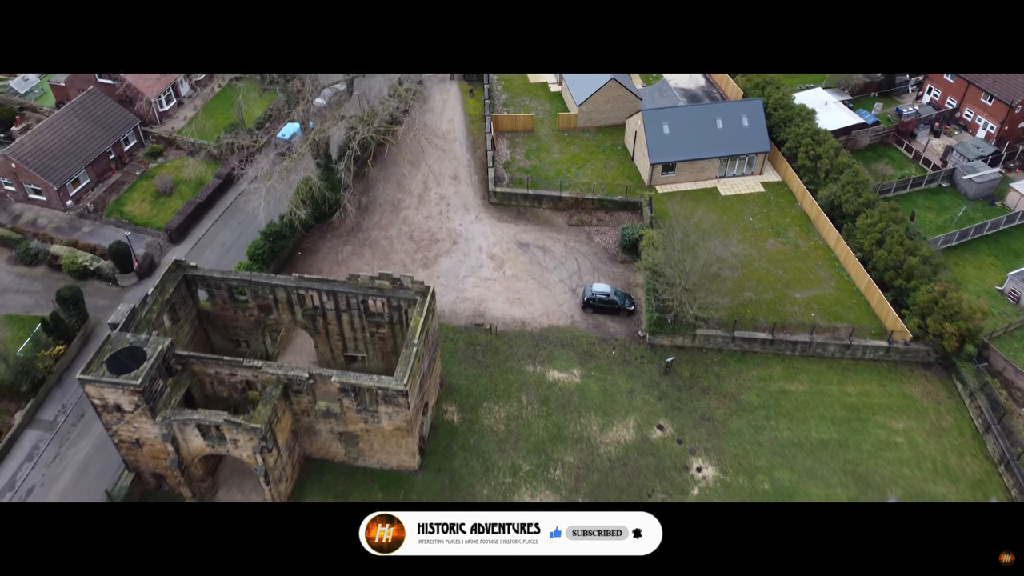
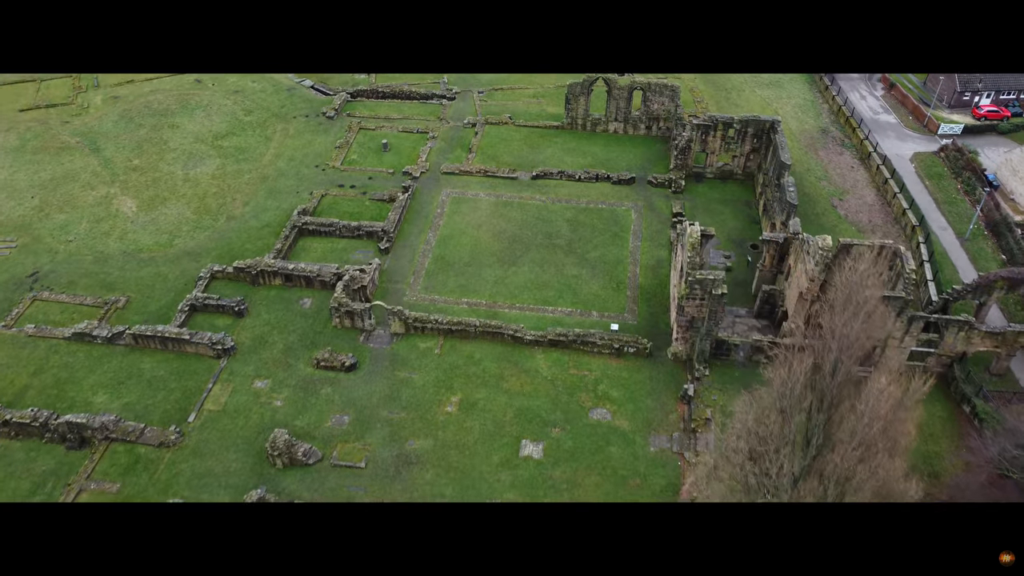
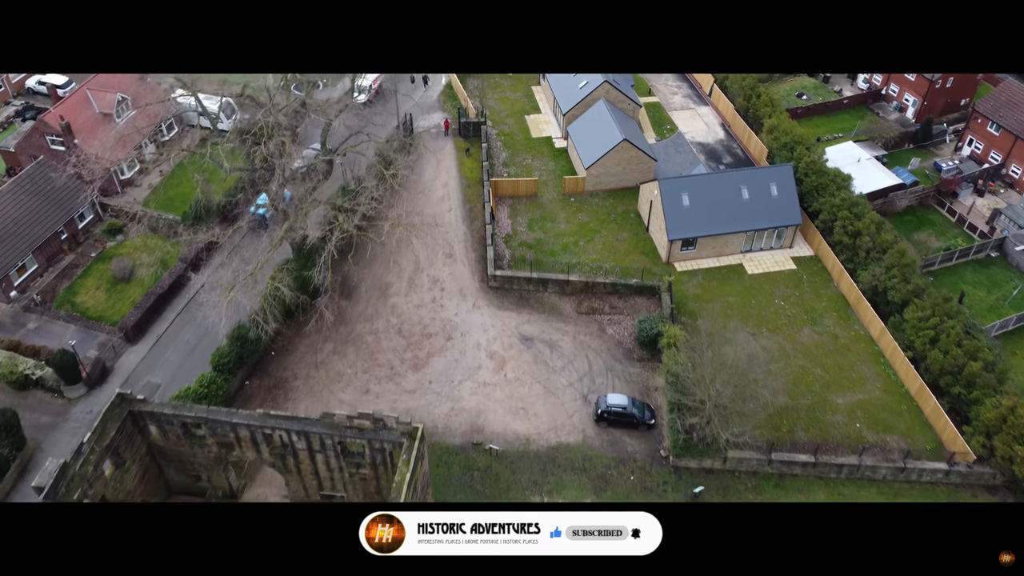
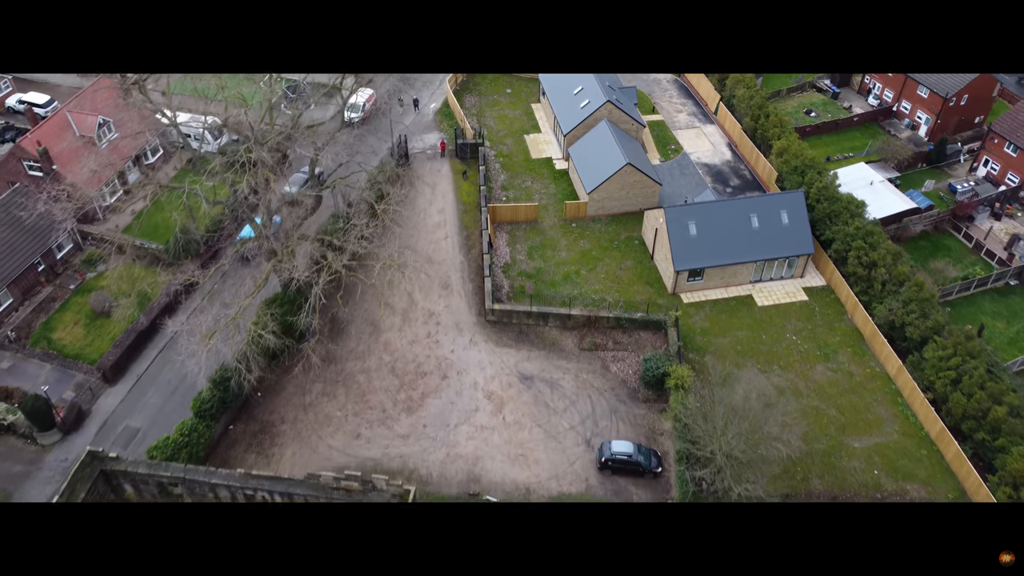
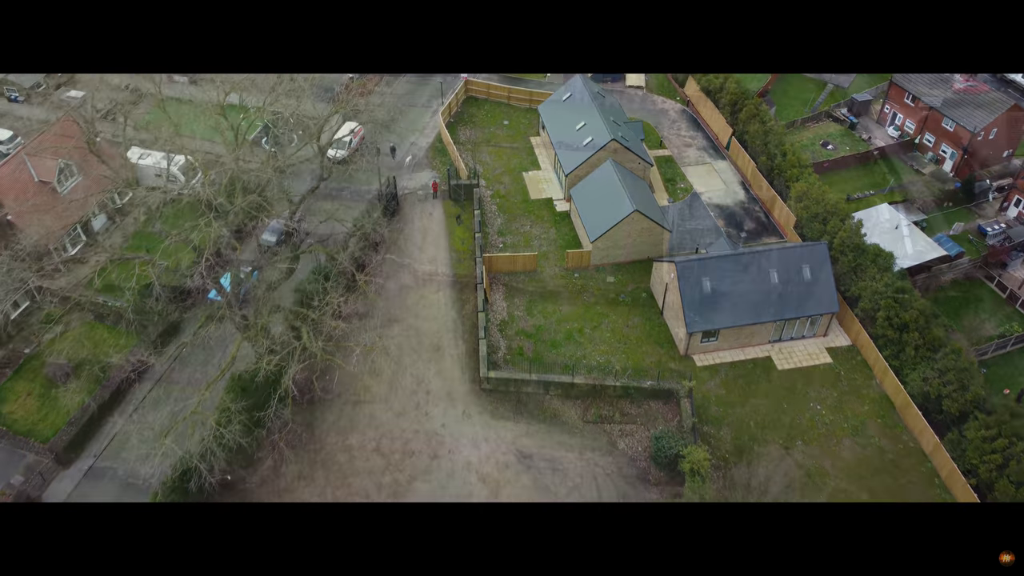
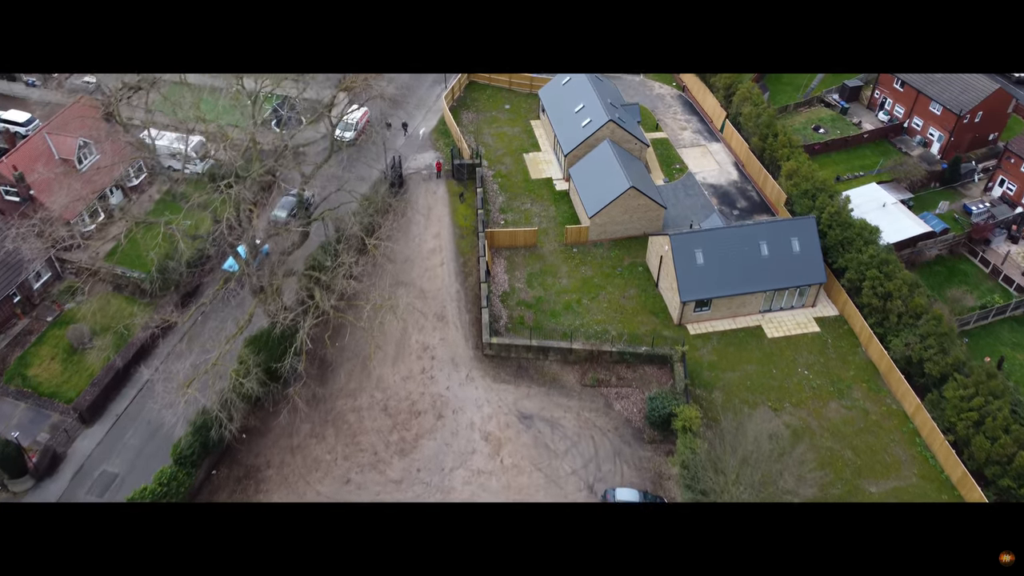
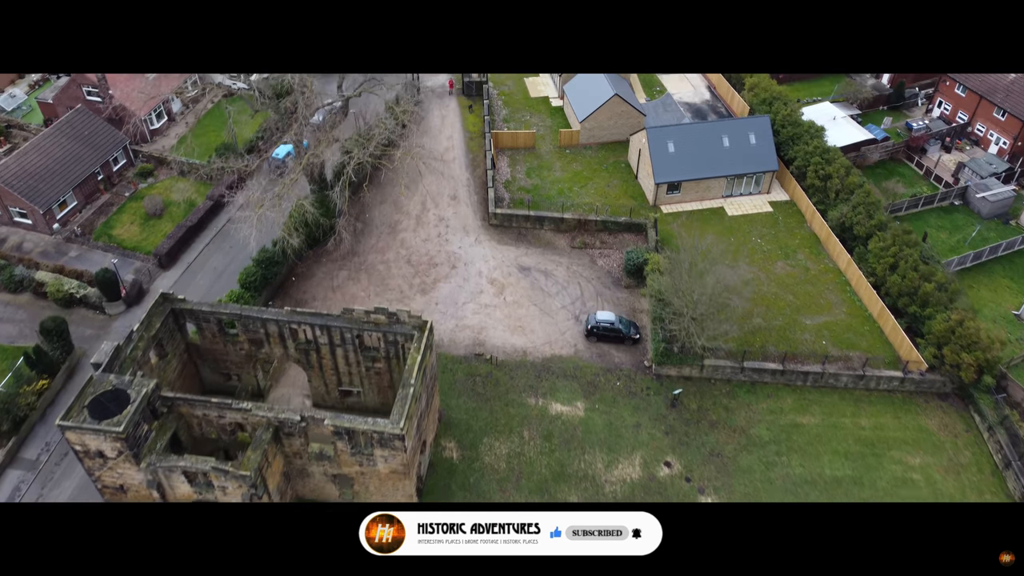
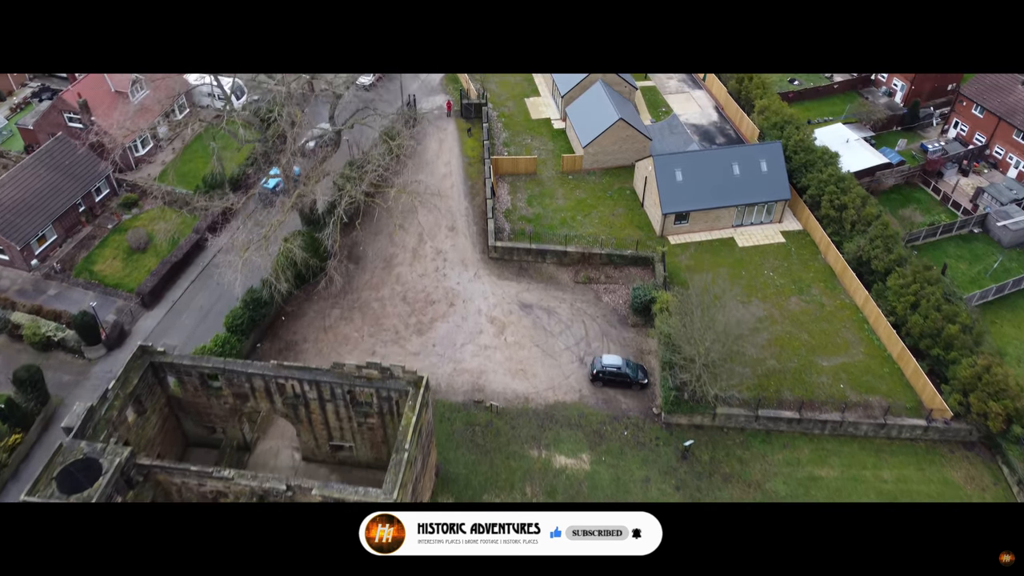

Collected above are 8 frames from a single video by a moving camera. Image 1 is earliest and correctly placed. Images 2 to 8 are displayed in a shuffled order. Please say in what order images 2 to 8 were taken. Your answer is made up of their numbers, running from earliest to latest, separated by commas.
7, 8, 3, 4, 6, 5, 2
